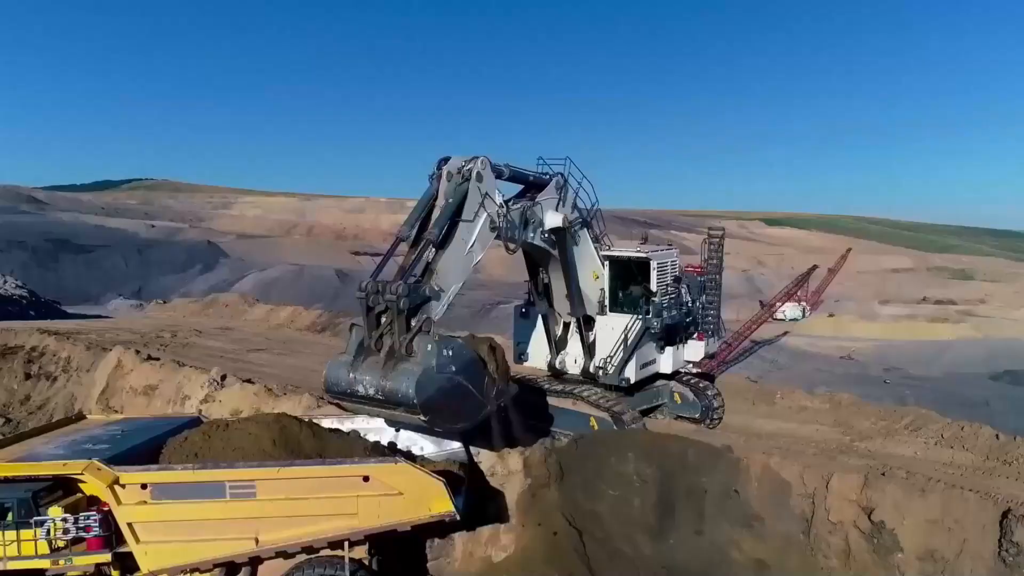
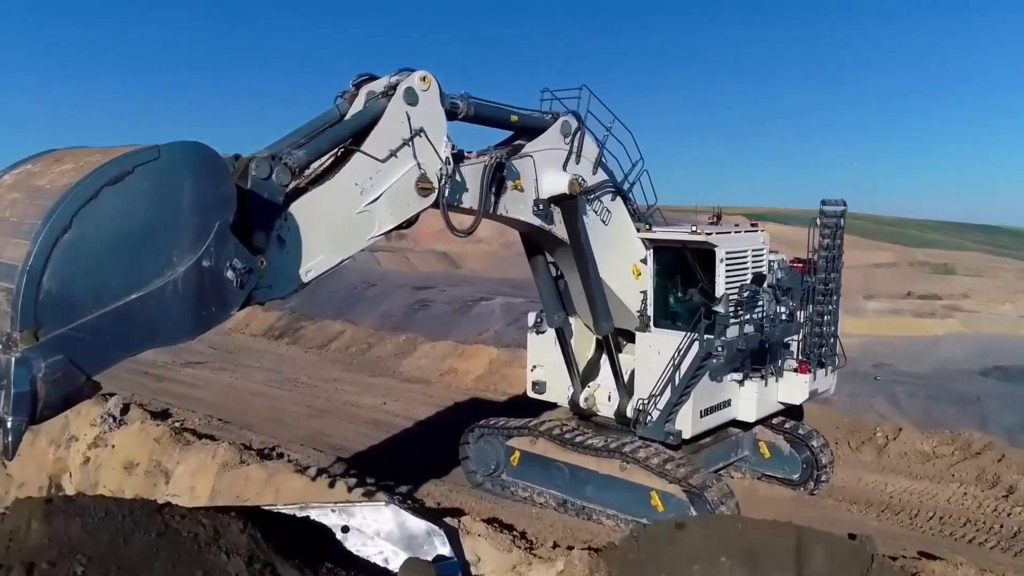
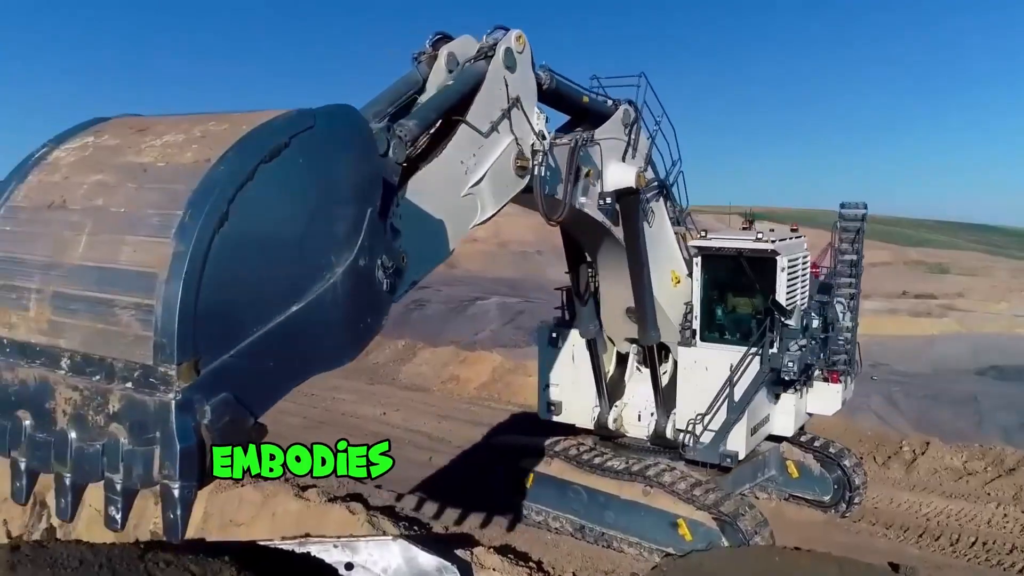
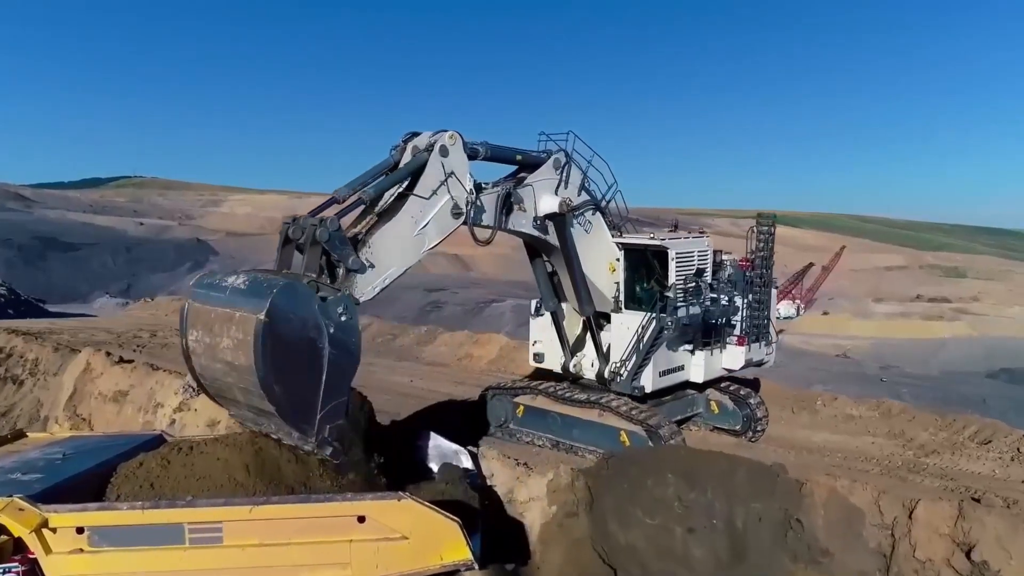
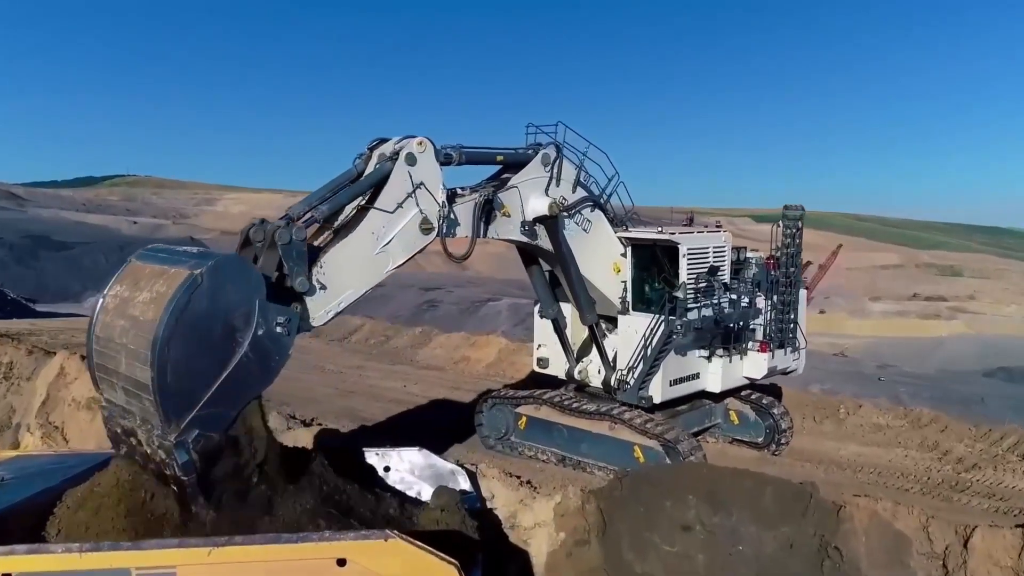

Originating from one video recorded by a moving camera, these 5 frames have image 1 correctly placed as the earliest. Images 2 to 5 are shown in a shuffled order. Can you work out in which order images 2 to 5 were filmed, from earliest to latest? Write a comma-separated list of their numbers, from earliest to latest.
4, 5, 2, 3
